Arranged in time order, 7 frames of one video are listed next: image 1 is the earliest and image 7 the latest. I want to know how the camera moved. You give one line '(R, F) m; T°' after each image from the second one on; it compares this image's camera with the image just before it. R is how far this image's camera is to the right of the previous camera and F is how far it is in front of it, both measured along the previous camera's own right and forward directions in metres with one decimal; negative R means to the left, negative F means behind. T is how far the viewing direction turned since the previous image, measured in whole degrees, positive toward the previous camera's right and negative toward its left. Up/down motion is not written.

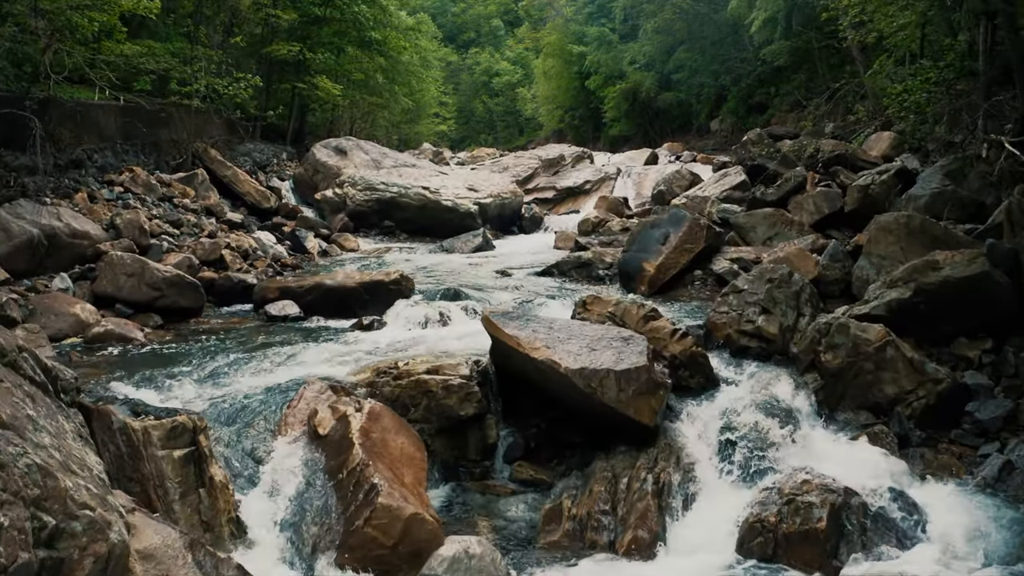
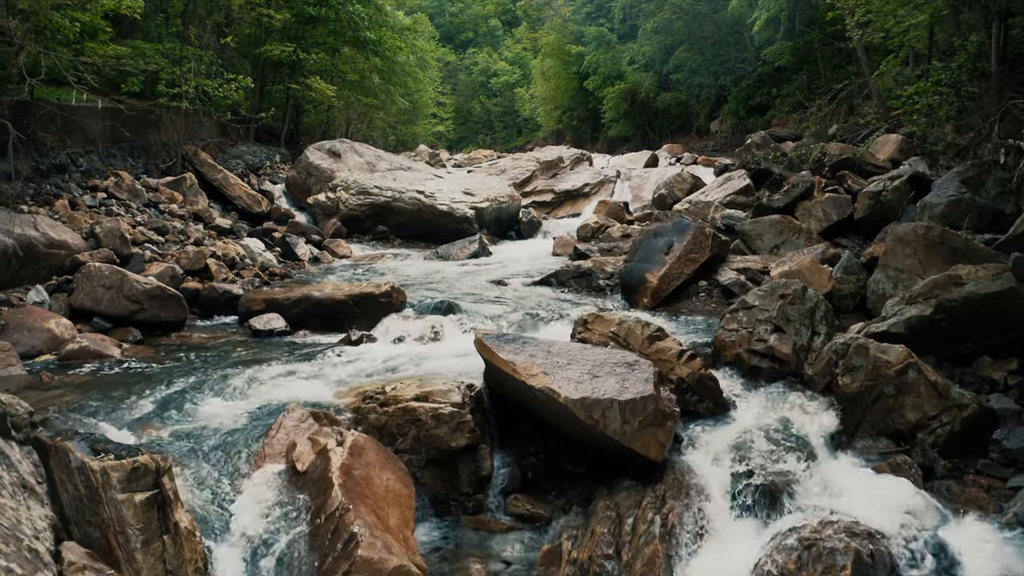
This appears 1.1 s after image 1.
(0.0, +0.4) m; 0°
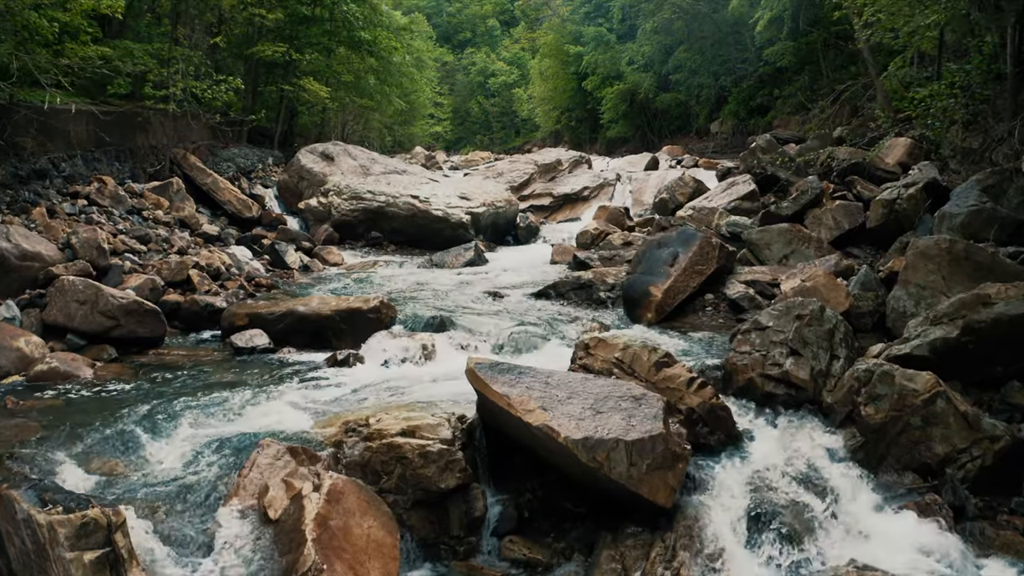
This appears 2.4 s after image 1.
(0.0, +0.5) m; 0°
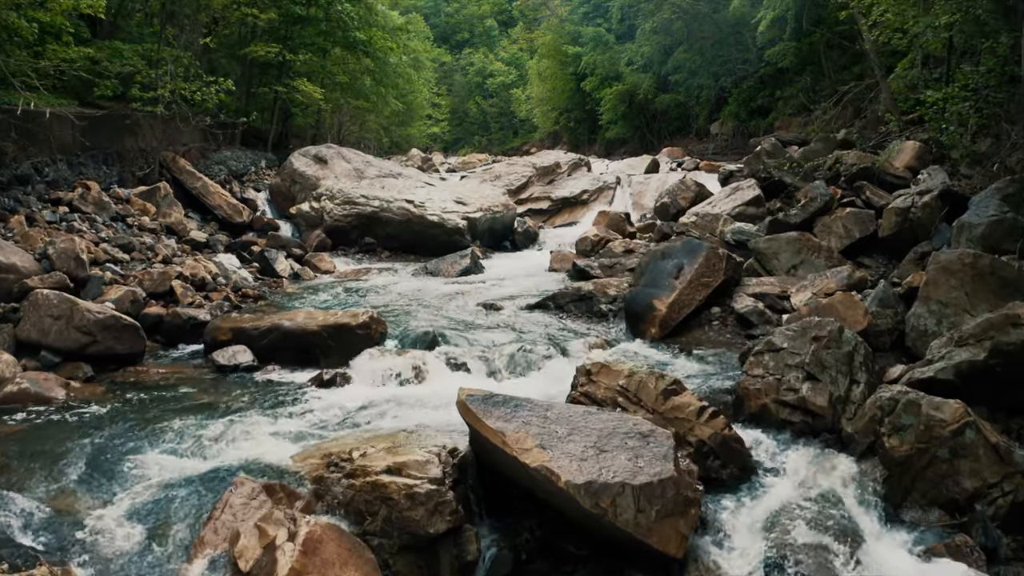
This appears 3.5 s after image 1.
(0.0, +0.4) m; 0°
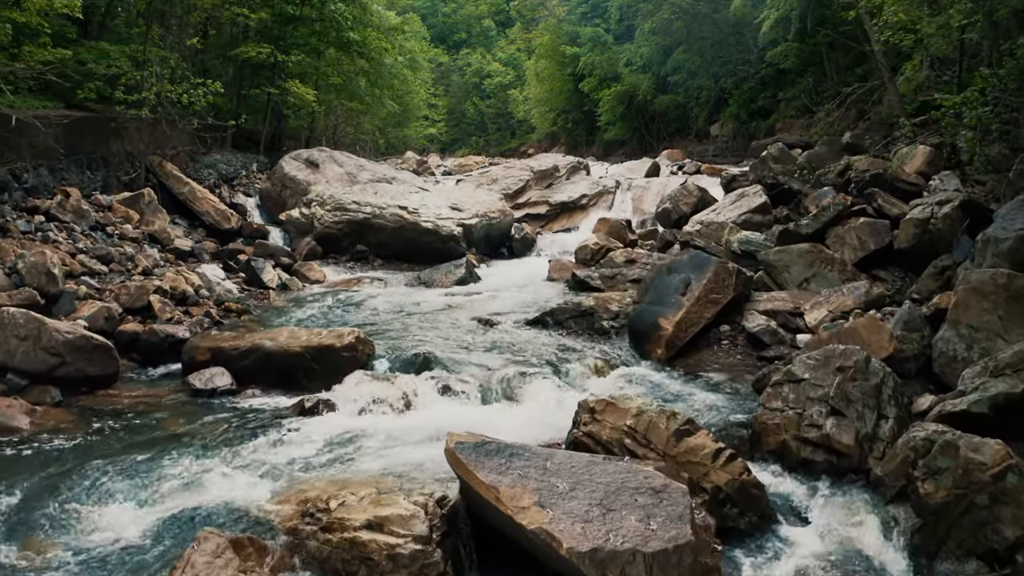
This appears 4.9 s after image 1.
(0.0, +0.5) m; 0°
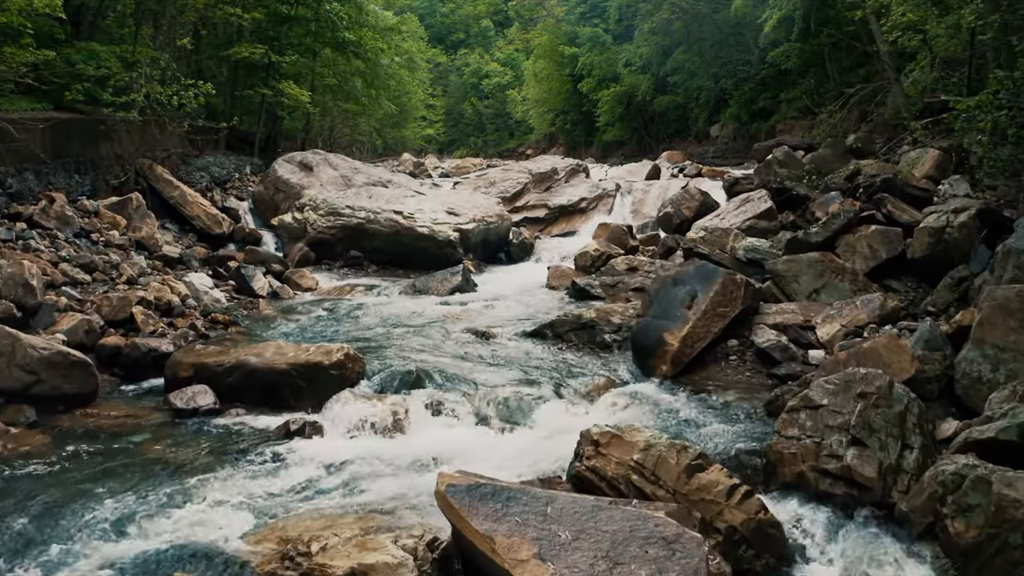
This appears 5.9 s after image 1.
(0.0, +0.3) m; 0°
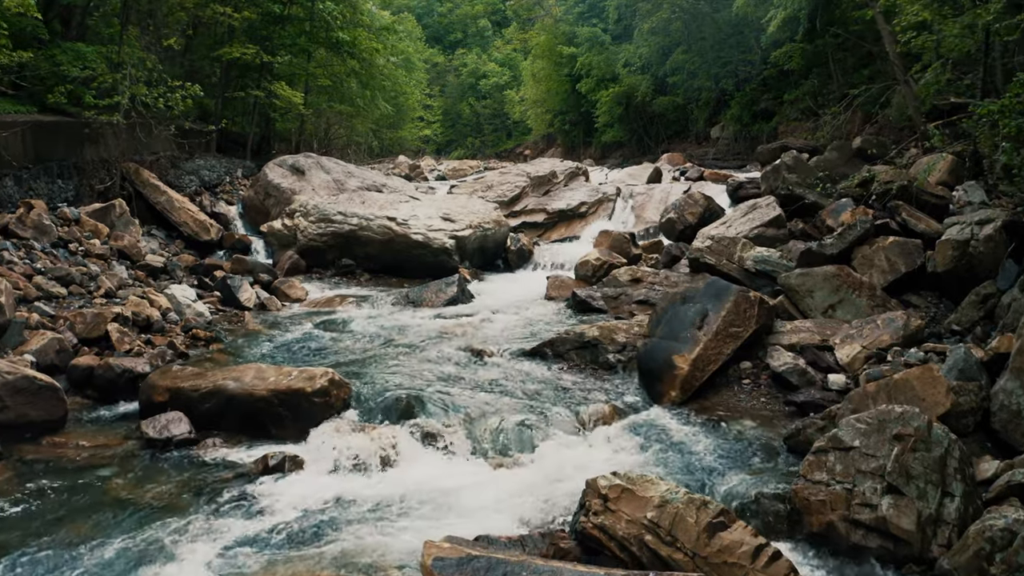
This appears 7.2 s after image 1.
(0.0, +0.5) m; 0°
